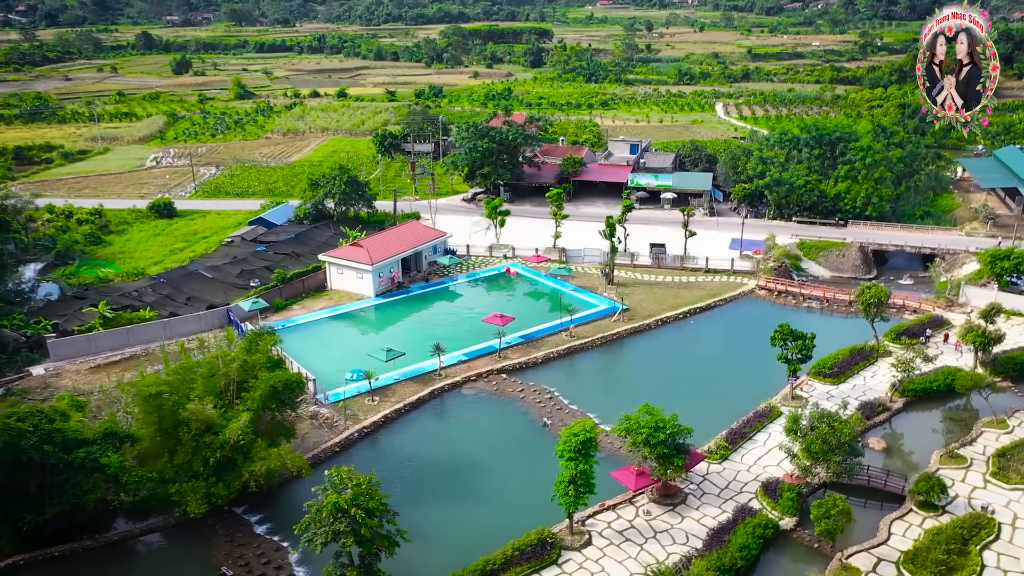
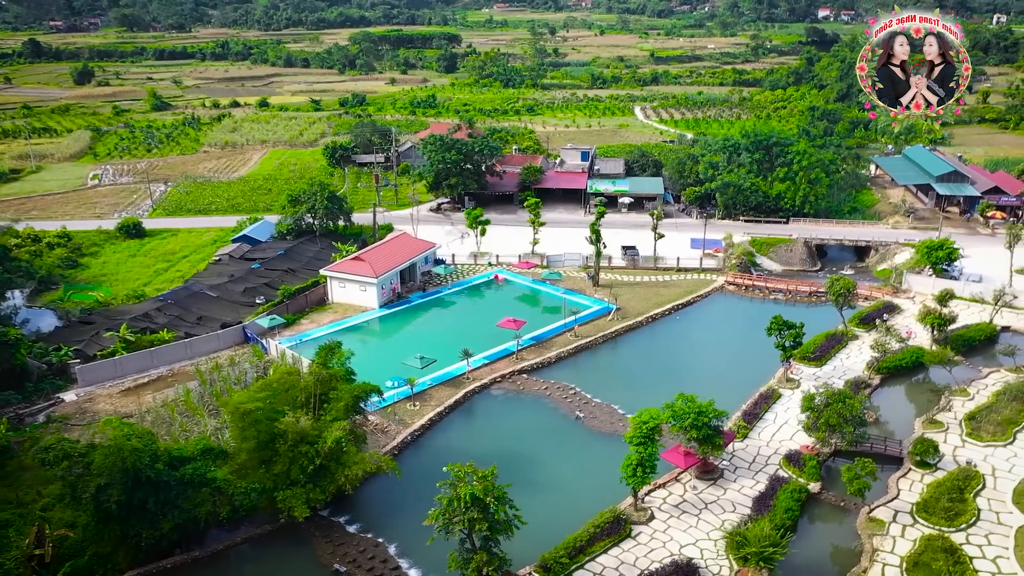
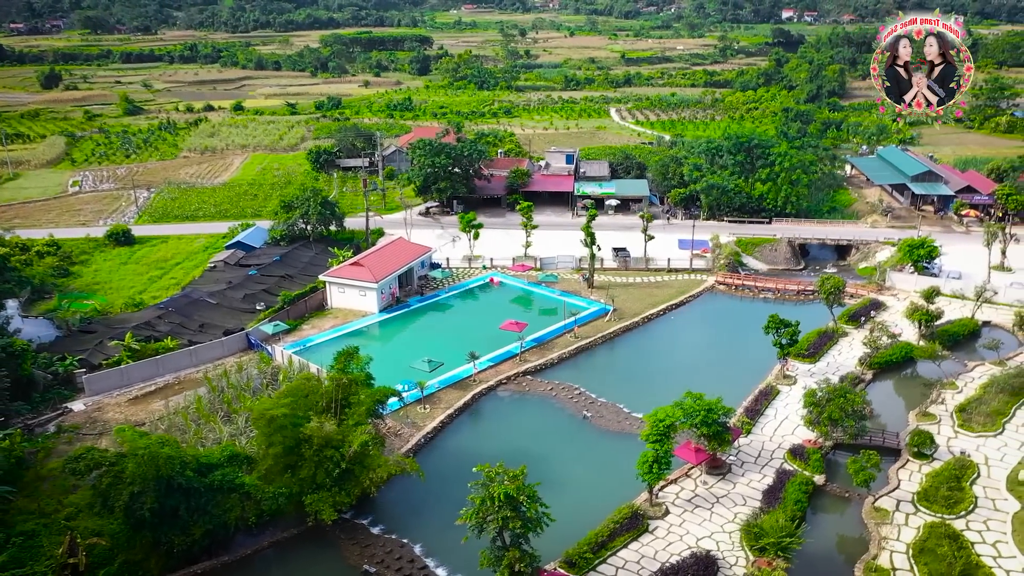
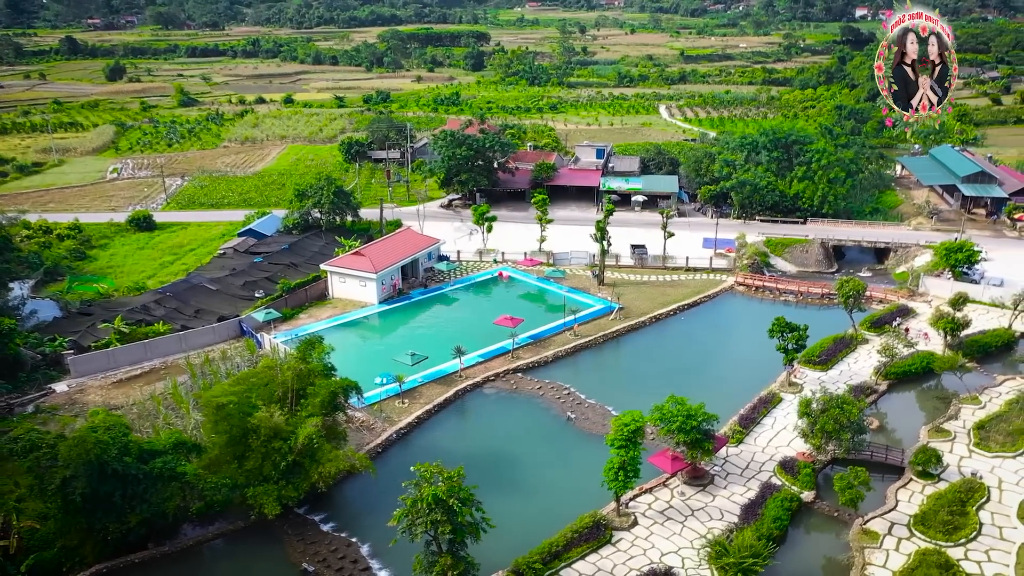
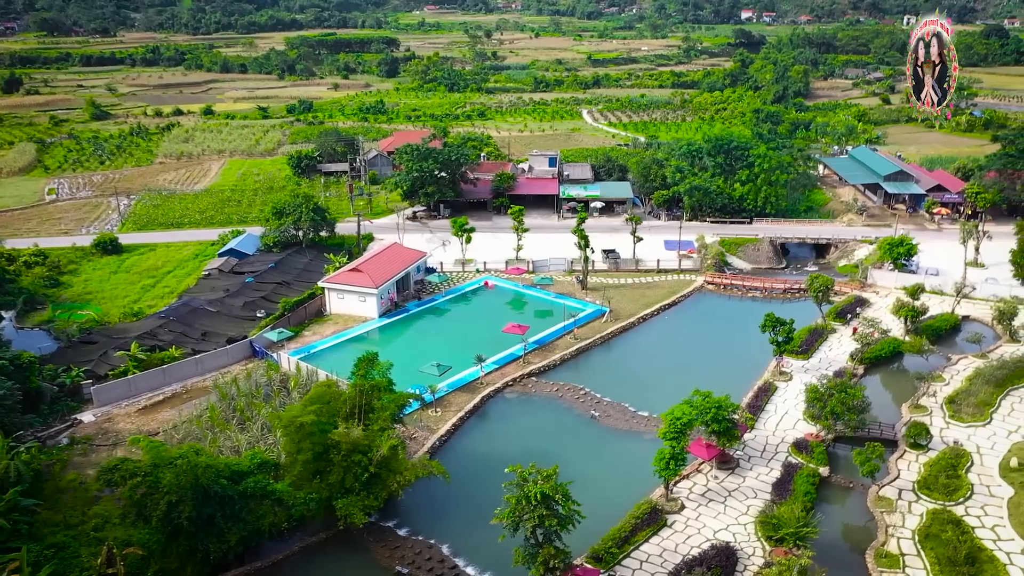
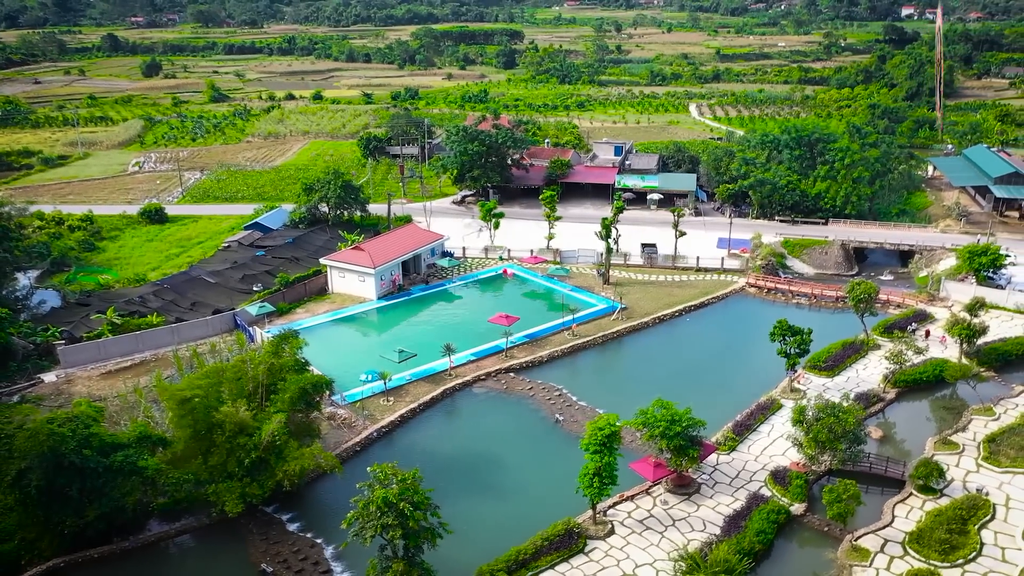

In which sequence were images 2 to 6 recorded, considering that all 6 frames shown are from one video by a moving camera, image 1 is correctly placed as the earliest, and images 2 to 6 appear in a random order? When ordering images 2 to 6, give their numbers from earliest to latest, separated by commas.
6, 4, 2, 3, 5
